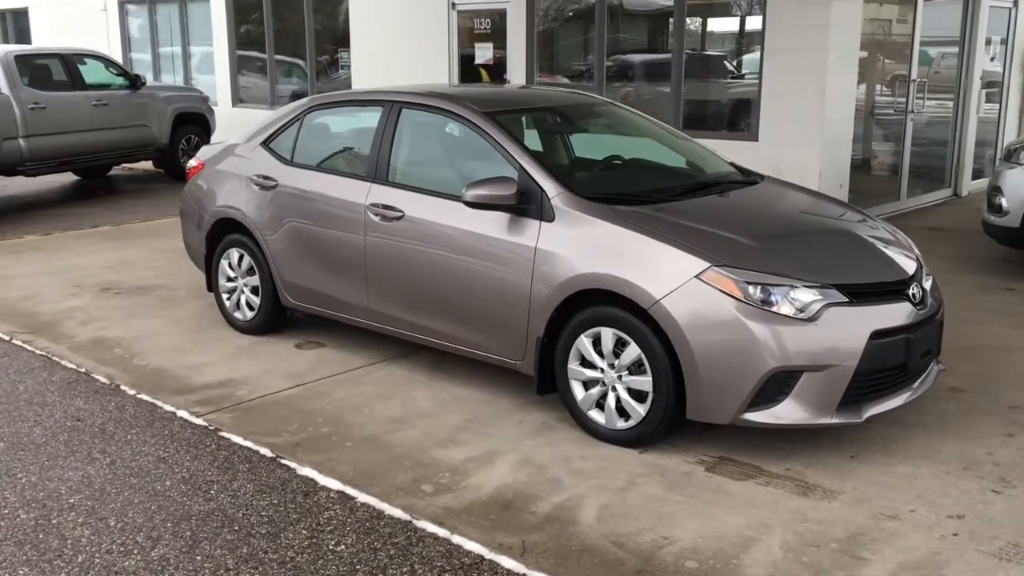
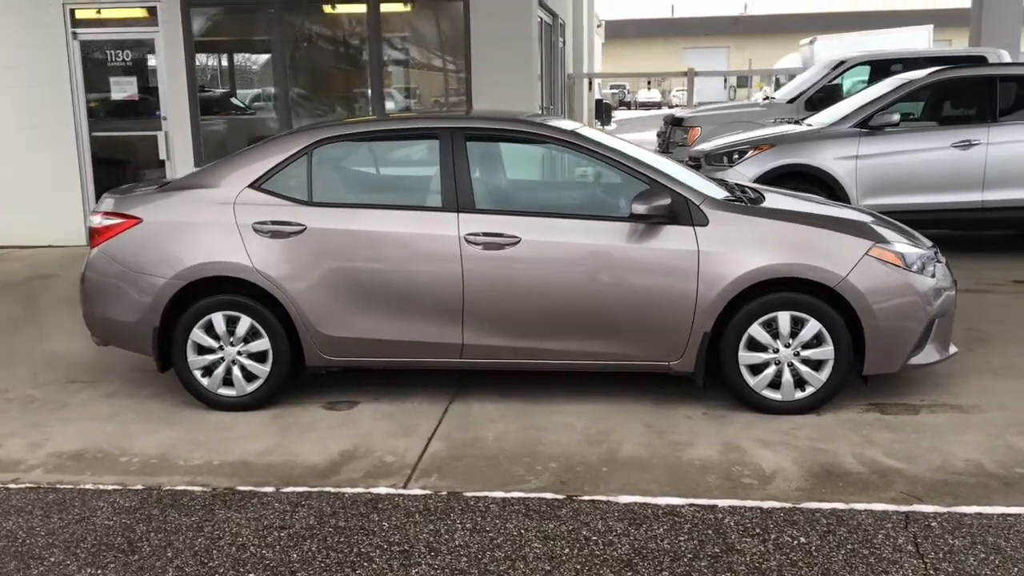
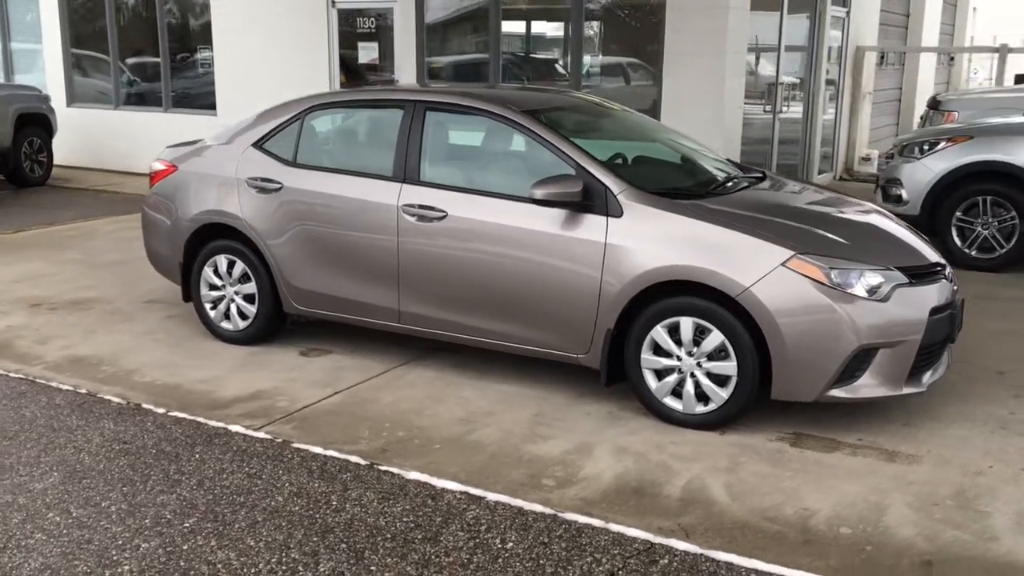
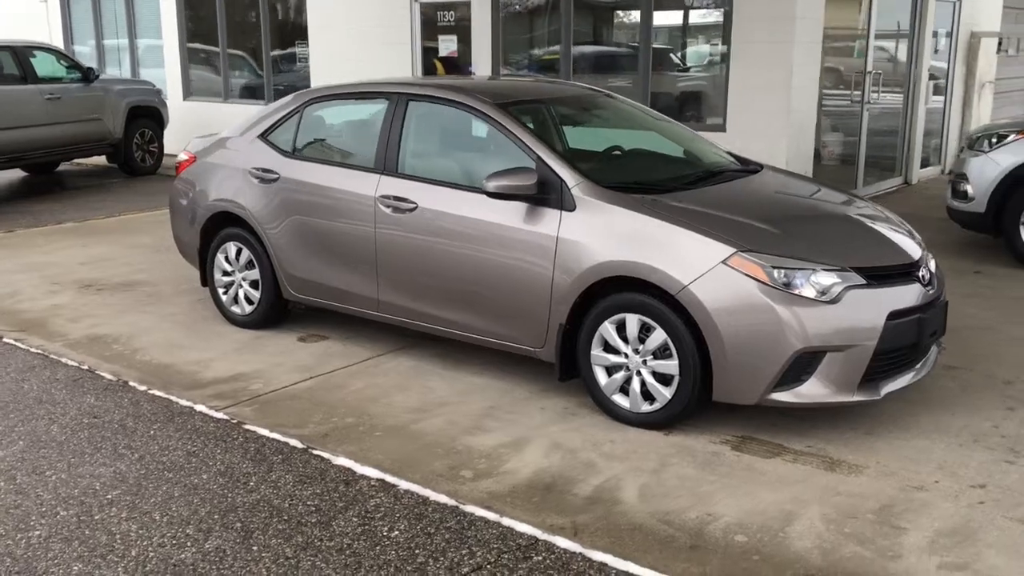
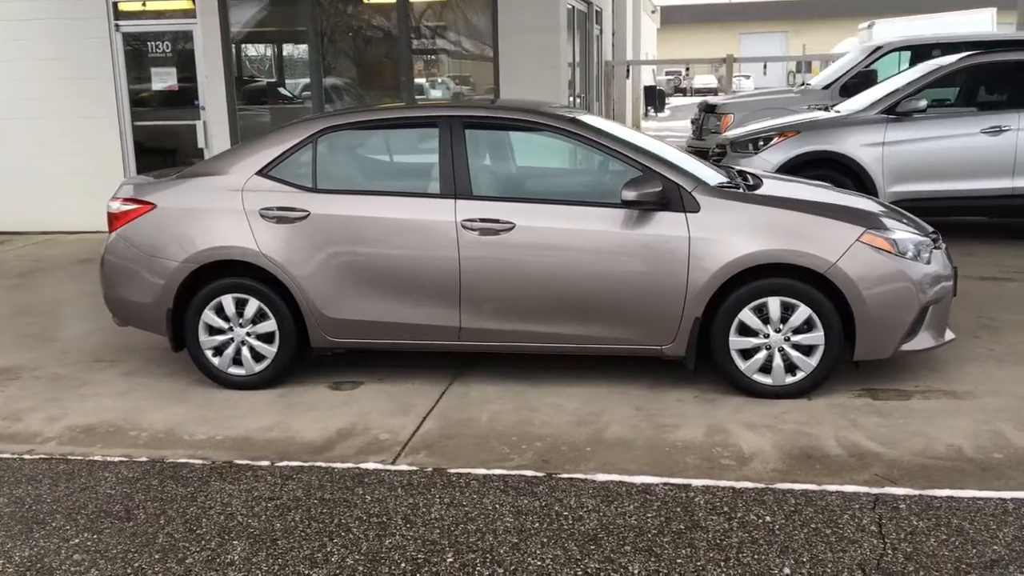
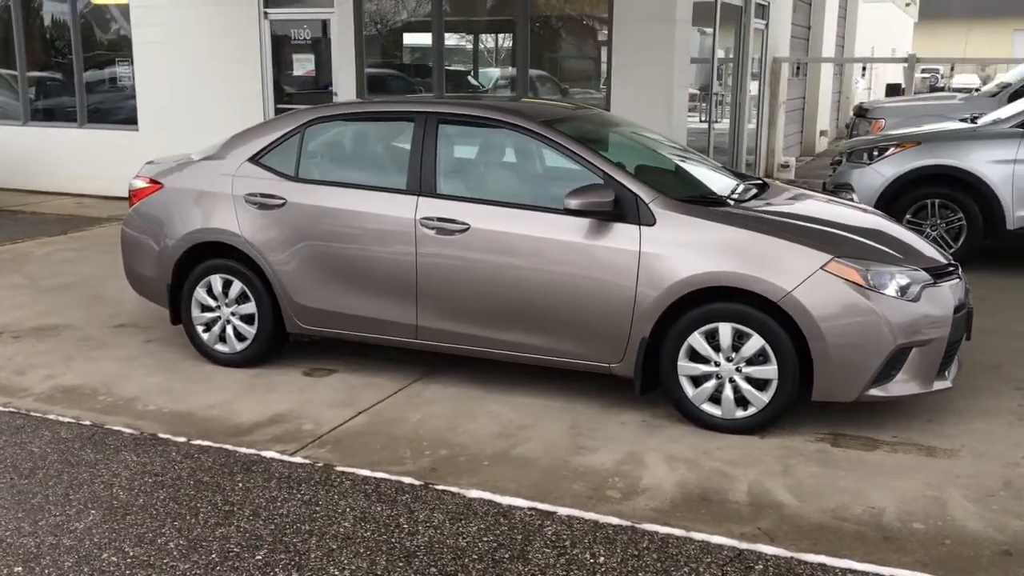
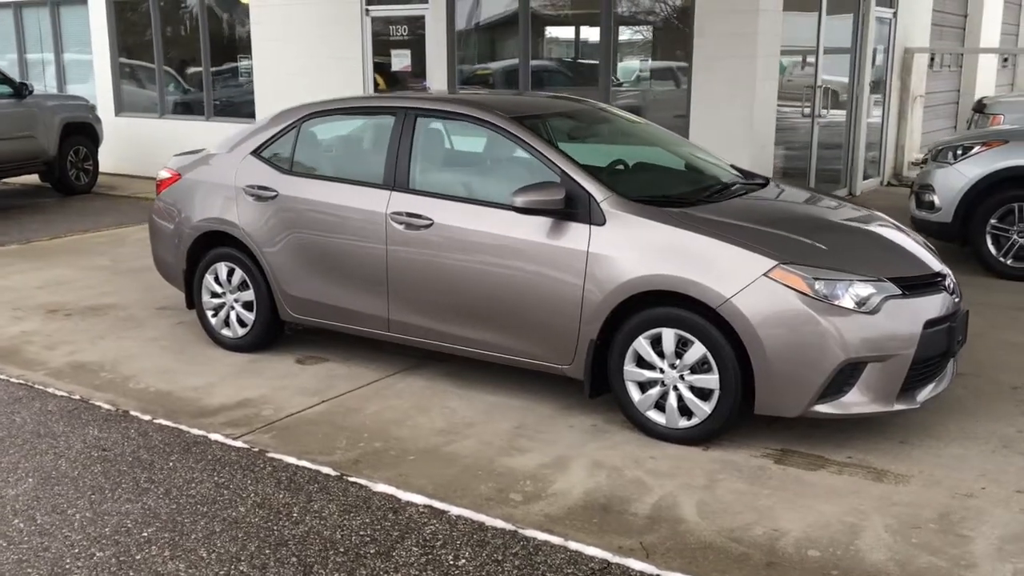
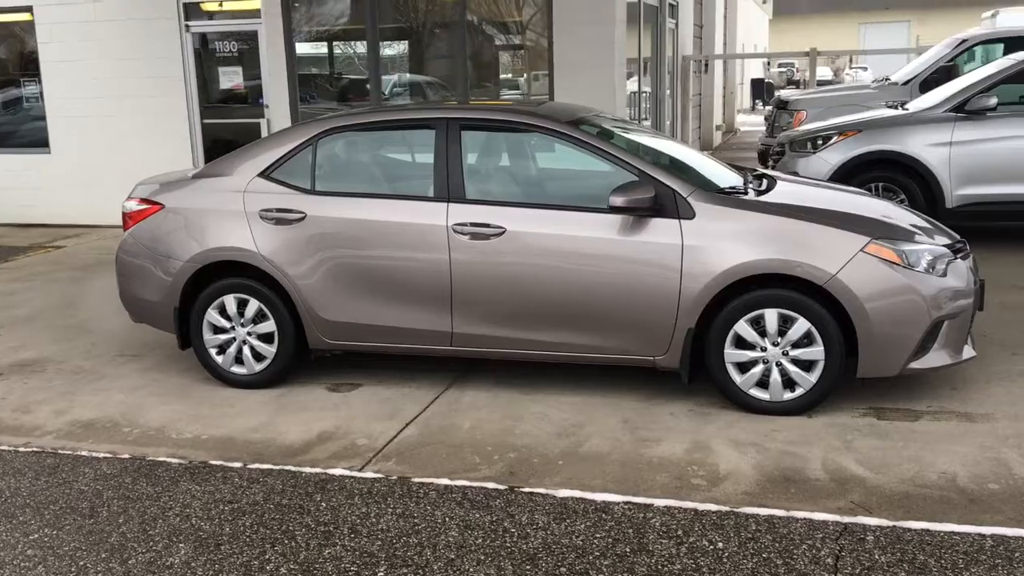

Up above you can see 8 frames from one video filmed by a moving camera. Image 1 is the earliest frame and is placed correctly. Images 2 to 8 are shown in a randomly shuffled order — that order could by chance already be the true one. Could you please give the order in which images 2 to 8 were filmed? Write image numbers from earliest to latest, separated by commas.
4, 7, 3, 6, 8, 5, 2
